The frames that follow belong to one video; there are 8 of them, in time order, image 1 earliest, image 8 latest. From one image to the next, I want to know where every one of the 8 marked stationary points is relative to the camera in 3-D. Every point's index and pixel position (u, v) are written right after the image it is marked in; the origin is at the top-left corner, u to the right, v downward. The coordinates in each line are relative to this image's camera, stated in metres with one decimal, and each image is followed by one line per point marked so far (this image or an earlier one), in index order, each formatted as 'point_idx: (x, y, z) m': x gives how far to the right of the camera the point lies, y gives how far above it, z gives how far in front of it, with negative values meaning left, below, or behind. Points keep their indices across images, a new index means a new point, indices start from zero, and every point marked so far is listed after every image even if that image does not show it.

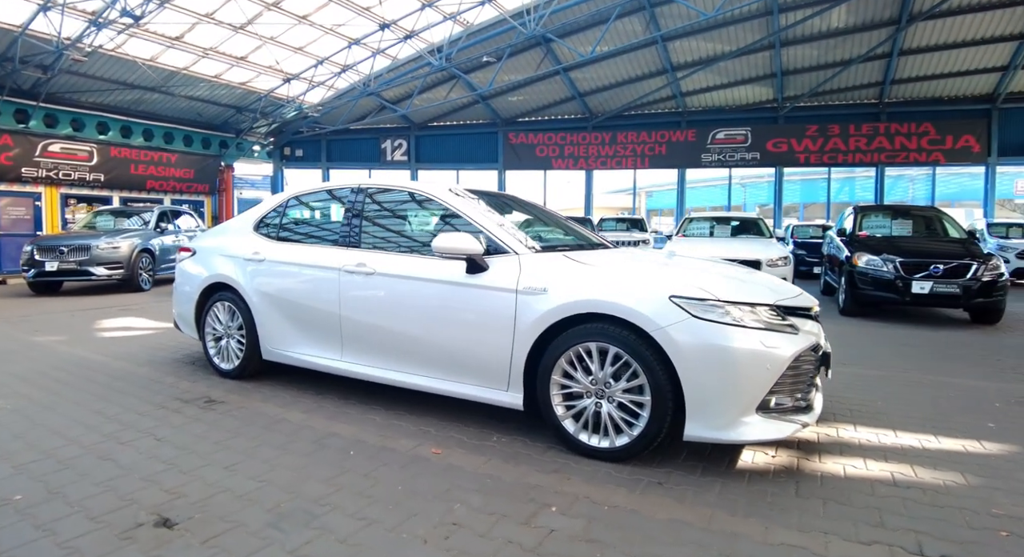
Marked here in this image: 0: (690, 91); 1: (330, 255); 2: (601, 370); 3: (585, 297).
0: (+5.4, +5.7, +17.1) m
1: (-1.4, +0.2, +4.2) m
2: (+0.6, -0.5, +3.2) m
3: (+0.5, -0.1, +3.2) m
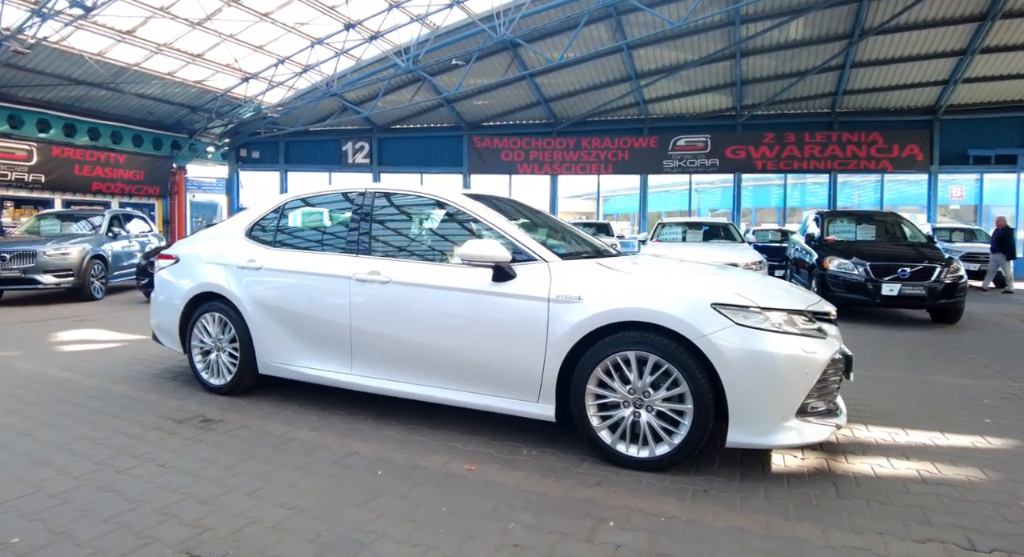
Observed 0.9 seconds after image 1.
0: (+4.4, +5.6, +17.4) m
1: (-1.3, +0.1, +4.0) m
2: (+0.8, -0.6, +3.2) m
3: (+0.7, -0.2, +3.2) m
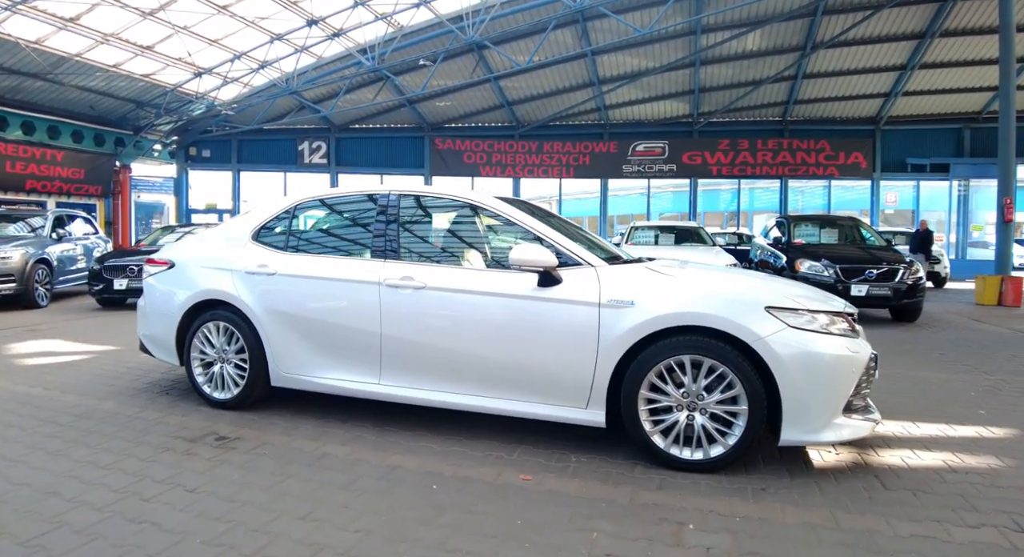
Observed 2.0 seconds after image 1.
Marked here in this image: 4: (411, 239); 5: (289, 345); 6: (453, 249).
0: (+3.2, +5.6, +17.8) m
1: (-1.0, +0.1, +3.8) m
2: (+1.1, -0.6, +3.2) m
3: (+1.0, -0.2, +3.2) m
4: (-1.1, +0.3, +4.0) m
5: (-1.6, -0.5, +3.9) m
6: (-0.7, +0.2, +3.8) m
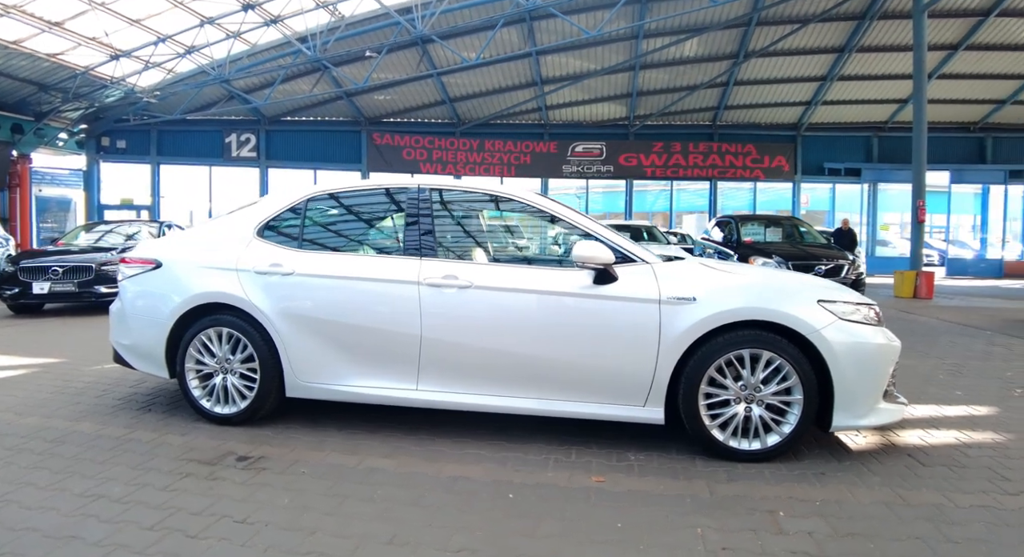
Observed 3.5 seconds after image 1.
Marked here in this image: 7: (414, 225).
0: (+1.3, +5.6, +18.0) m
1: (-0.7, +0.1, +3.6) m
2: (+1.4, -0.6, +3.3) m
3: (+1.4, -0.2, +3.3) m
4: (-0.8, +0.3, +3.7) m
5: (-1.3, -0.5, +3.6) m
6: (-0.5, +0.2, +3.6) m
7: (-0.6, +0.4, +3.7) m
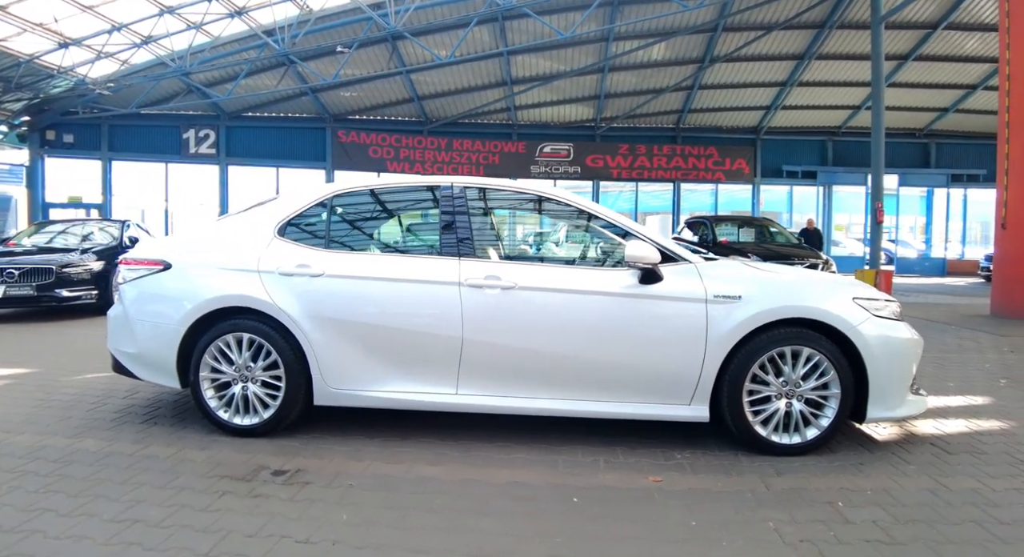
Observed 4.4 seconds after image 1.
0: (+0.3, +5.6, +18.0) m
1: (-0.5, +0.1, +3.4) m
2: (+1.7, -0.6, +3.4) m
3: (+1.6, -0.1, +3.3) m
4: (-0.6, +0.3, +3.6) m
5: (-1.1, -0.5, +3.5) m
6: (-0.2, +0.2, +3.6) m
7: (-0.4, +0.4, +3.6) m
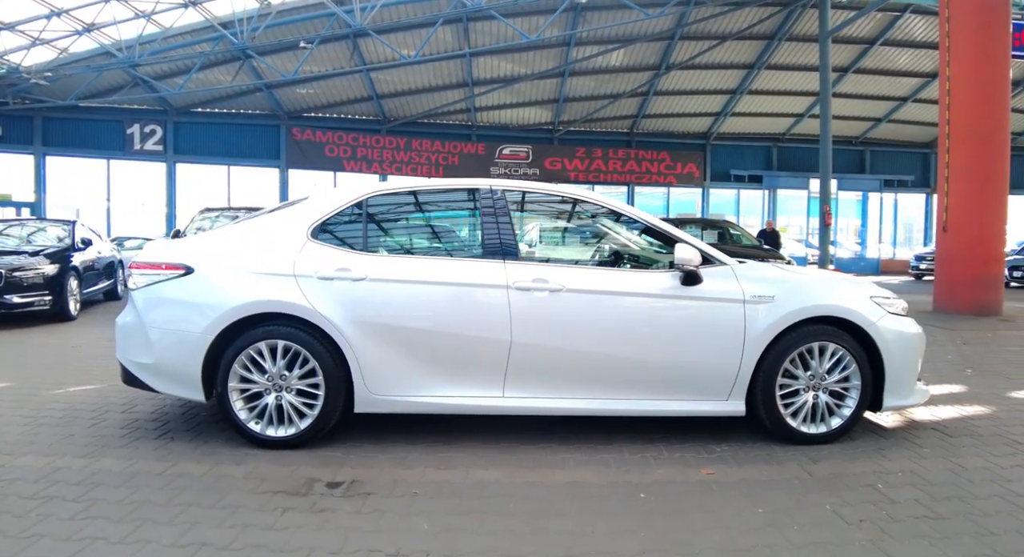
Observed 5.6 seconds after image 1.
0: (-1.0, +5.6, +18.0) m
1: (-0.2, +0.1, +3.4) m
2: (+2.0, -0.6, +3.6) m
3: (+1.9, -0.1, +3.5) m
4: (-0.3, +0.3, +3.6) m
5: (-0.8, -0.5, +3.4) m
6: (0.0, +0.2, +3.6) m
7: (-0.1, +0.3, +3.6) m
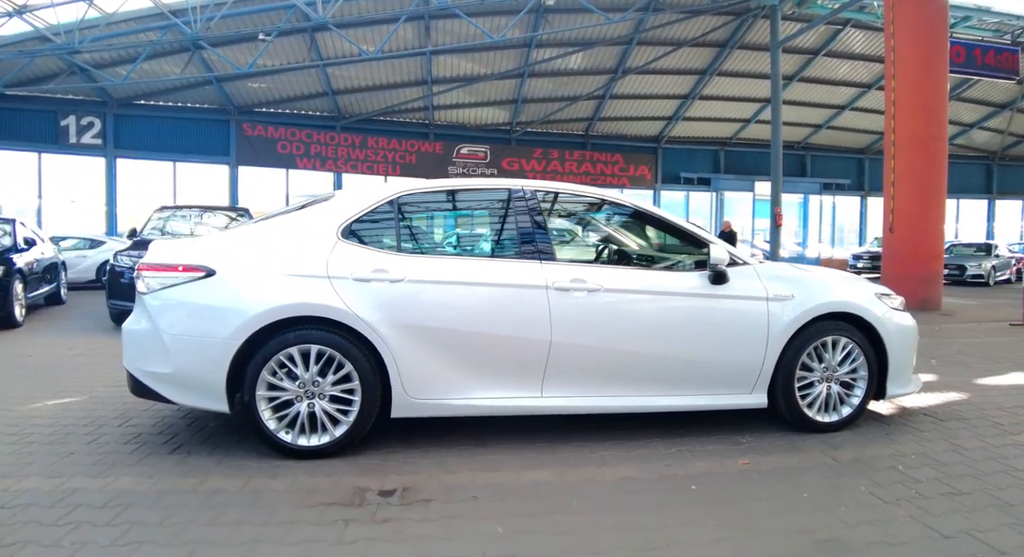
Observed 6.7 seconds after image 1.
0: (-2.3, +5.6, +17.8) m
1: (0.0, +0.1, +3.4) m
2: (+2.2, -0.5, +3.8) m
3: (+2.1, -0.1, +3.7) m
4: (-0.1, +0.3, +3.6) m
5: (-0.5, -0.5, +3.3) m
6: (+0.3, +0.2, +3.6) m
7: (+0.1, +0.3, +3.6) m
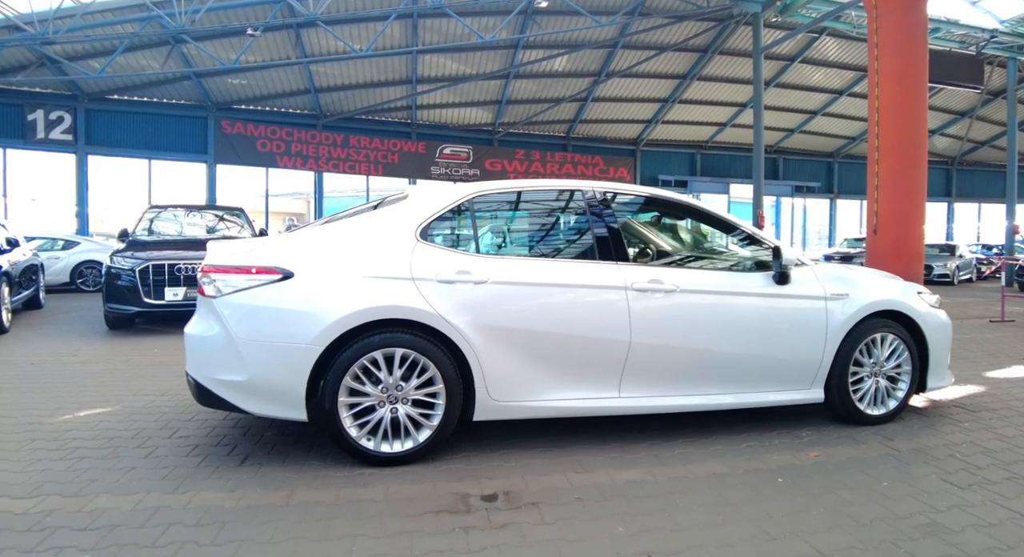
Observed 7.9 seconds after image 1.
0: (-2.8, +5.5, +17.7) m
1: (+0.5, 0.0, +3.4) m
2: (+2.7, -0.5, +4.0) m
3: (+2.6, -0.1, +3.9) m
4: (+0.4, +0.3, +3.6) m
5: (0.0, -0.5, +3.3) m
6: (+0.7, +0.2, +3.6) m
7: (+0.6, +0.3, +3.6) m
